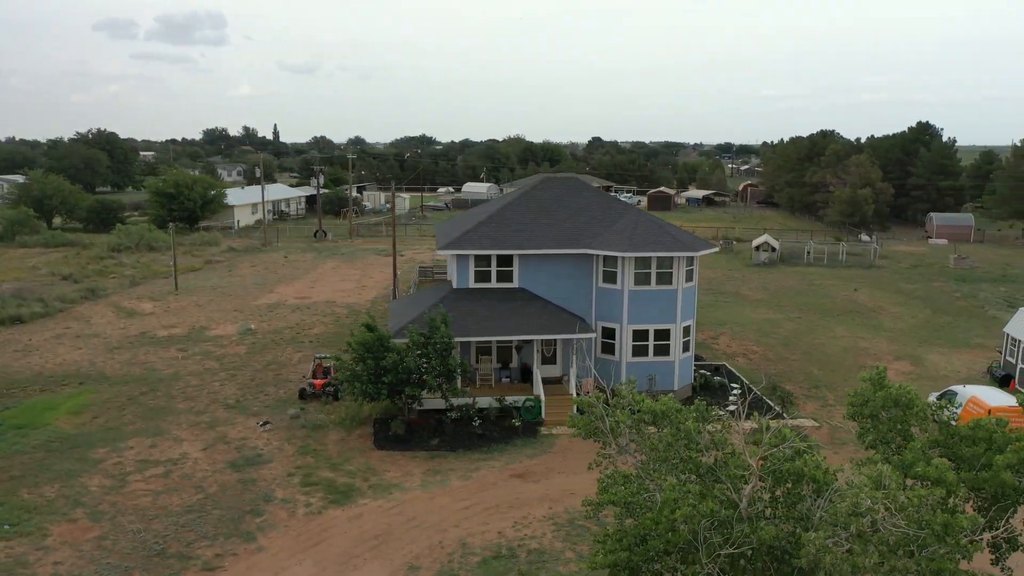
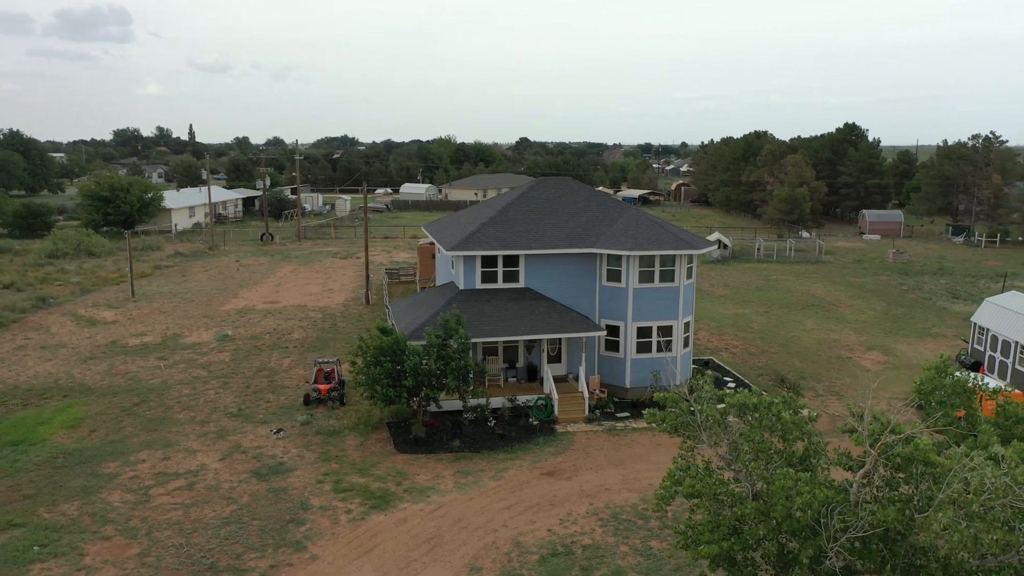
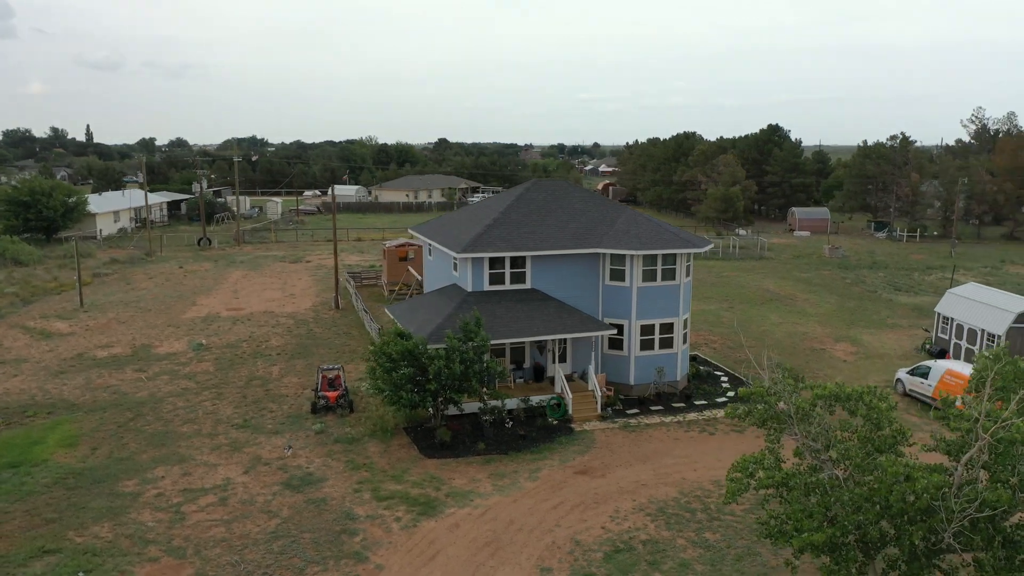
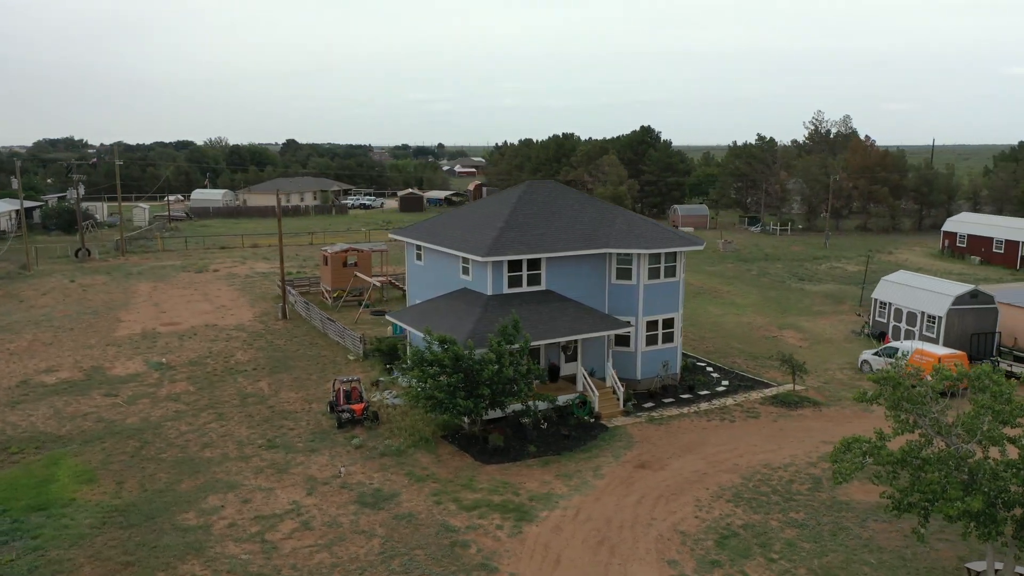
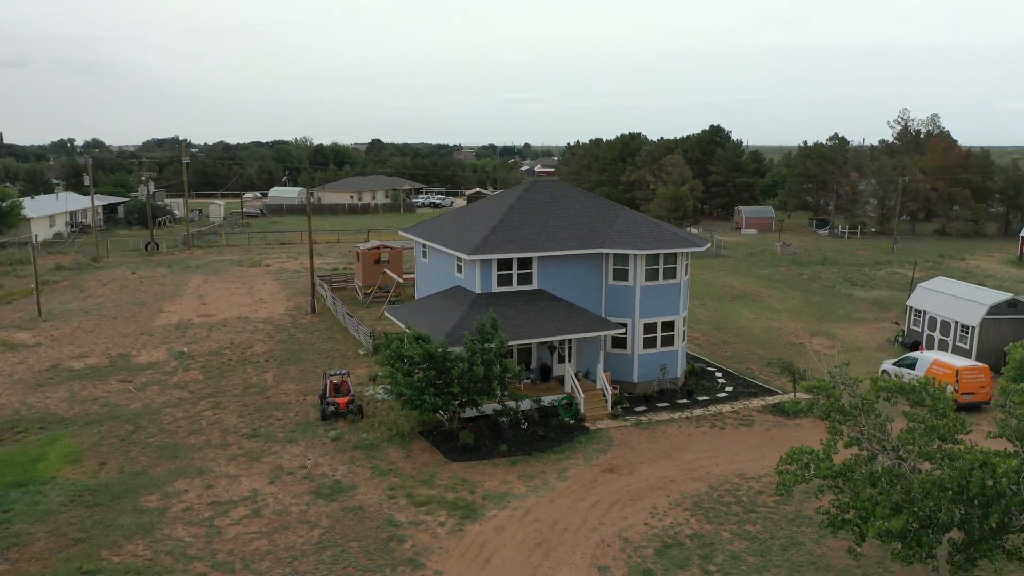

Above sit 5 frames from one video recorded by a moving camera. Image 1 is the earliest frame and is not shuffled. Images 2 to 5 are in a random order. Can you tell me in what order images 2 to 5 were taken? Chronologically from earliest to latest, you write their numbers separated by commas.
2, 3, 5, 4
